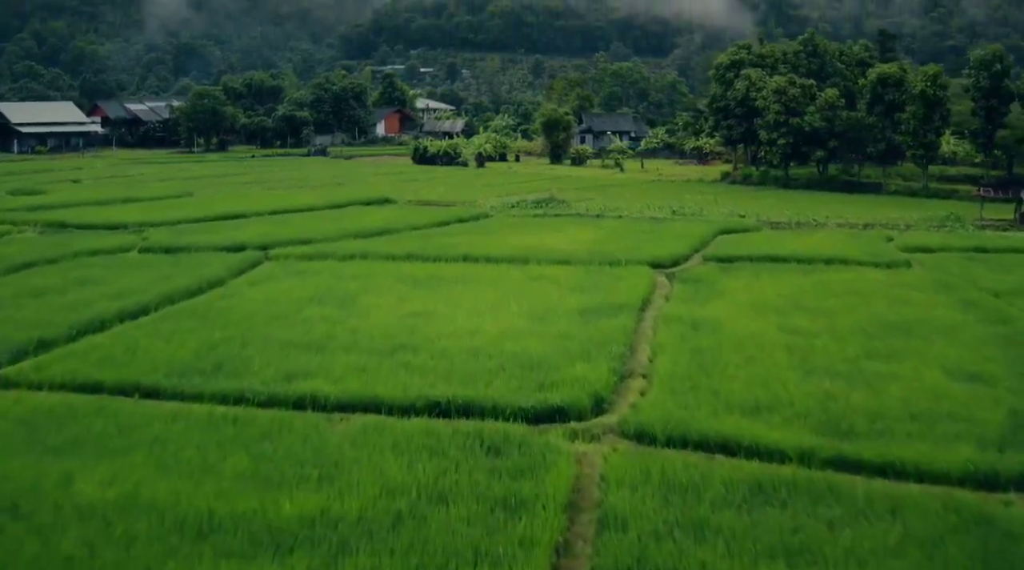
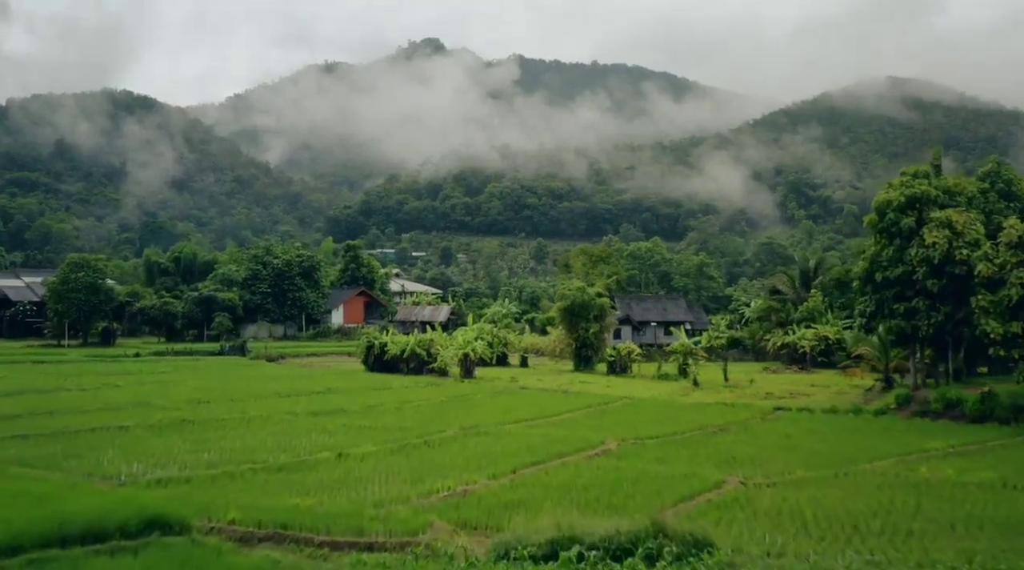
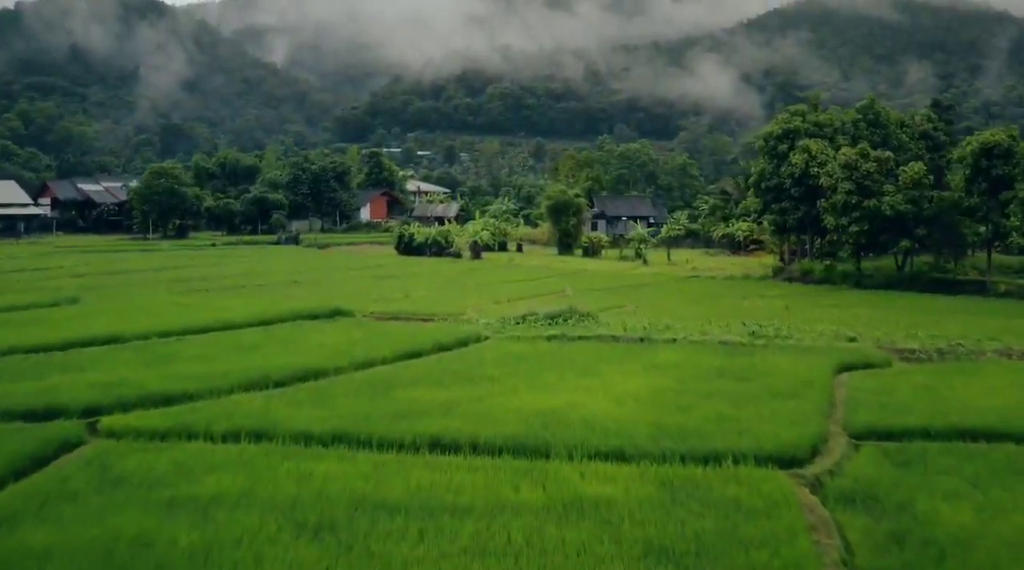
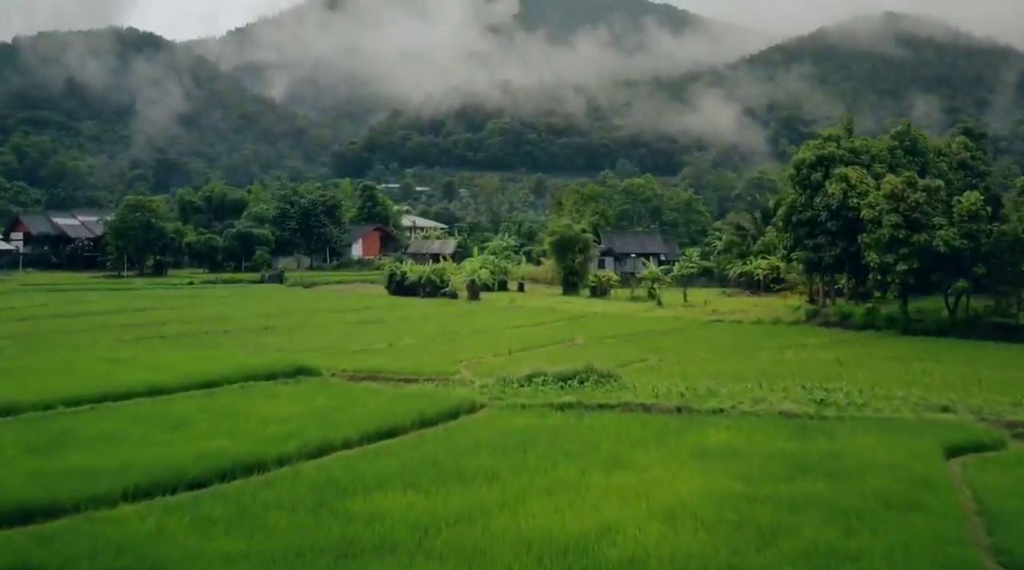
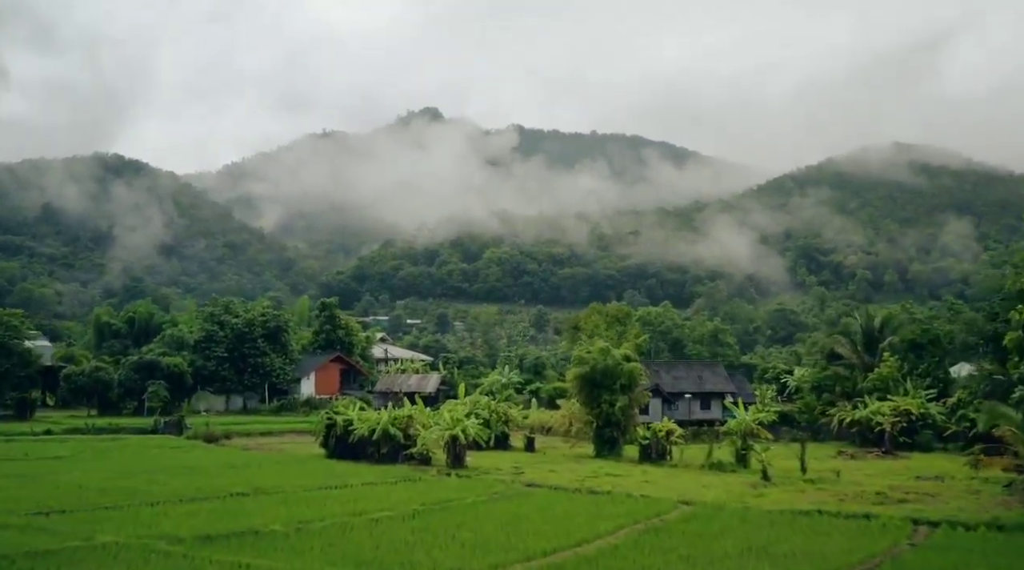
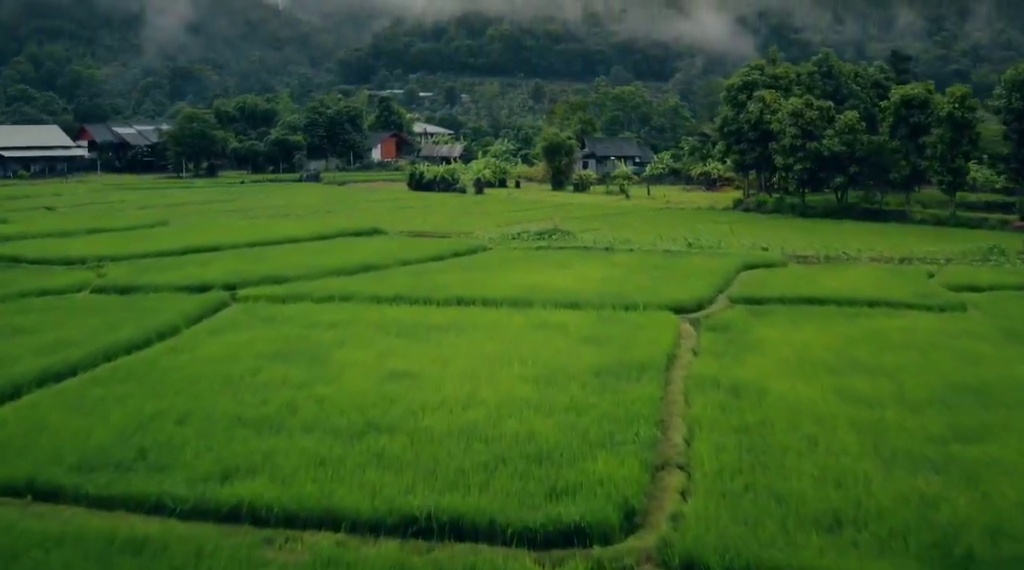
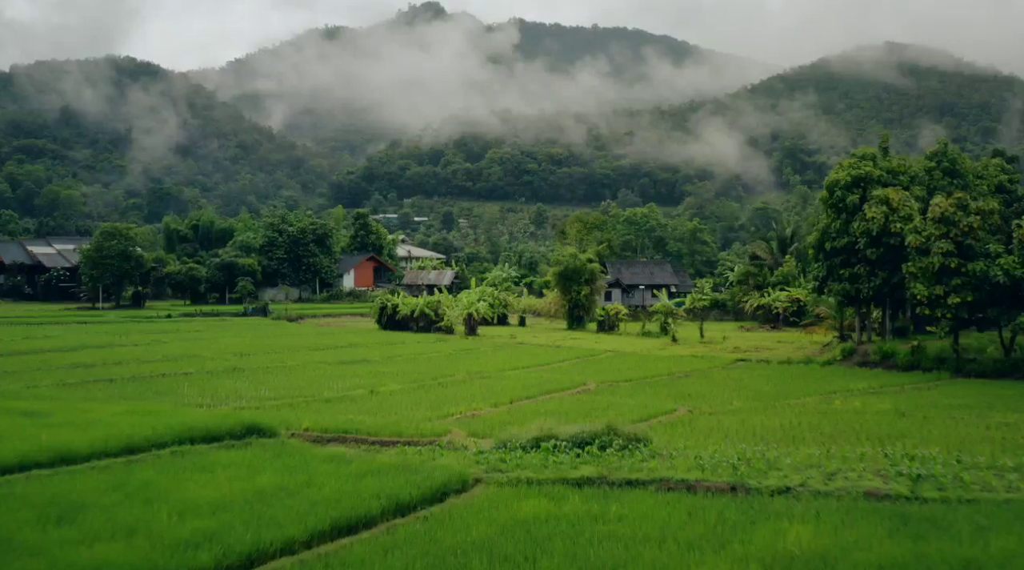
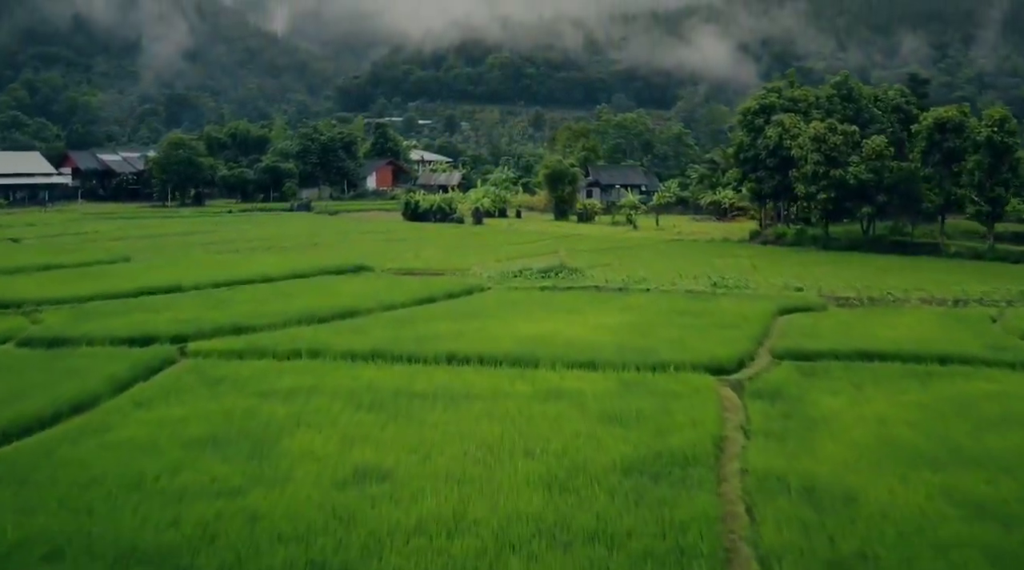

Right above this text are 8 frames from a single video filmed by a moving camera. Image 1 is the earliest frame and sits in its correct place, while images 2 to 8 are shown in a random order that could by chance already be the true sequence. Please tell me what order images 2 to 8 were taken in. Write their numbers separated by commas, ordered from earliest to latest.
6, 8, 3, 4, 7, 2, 5
